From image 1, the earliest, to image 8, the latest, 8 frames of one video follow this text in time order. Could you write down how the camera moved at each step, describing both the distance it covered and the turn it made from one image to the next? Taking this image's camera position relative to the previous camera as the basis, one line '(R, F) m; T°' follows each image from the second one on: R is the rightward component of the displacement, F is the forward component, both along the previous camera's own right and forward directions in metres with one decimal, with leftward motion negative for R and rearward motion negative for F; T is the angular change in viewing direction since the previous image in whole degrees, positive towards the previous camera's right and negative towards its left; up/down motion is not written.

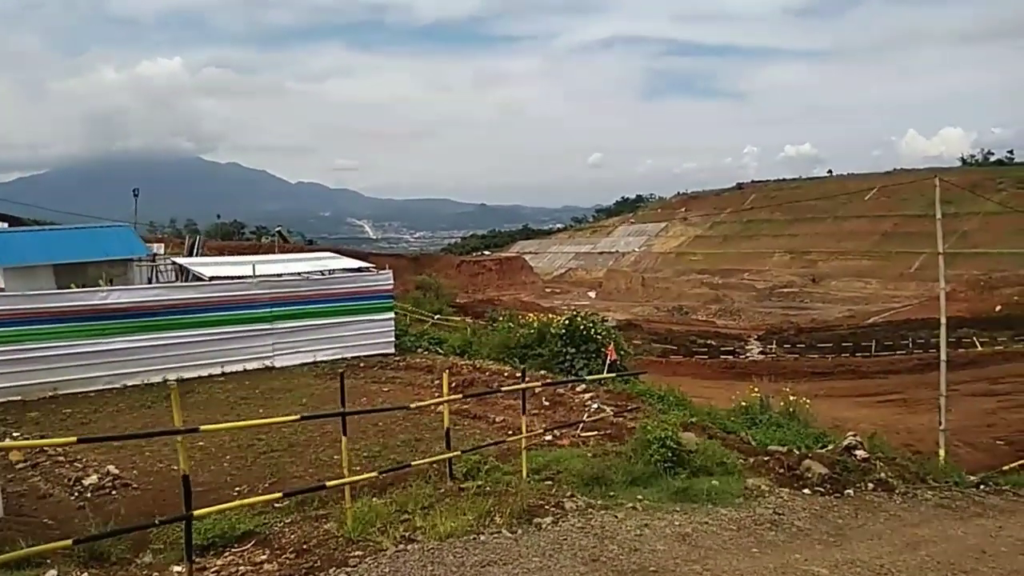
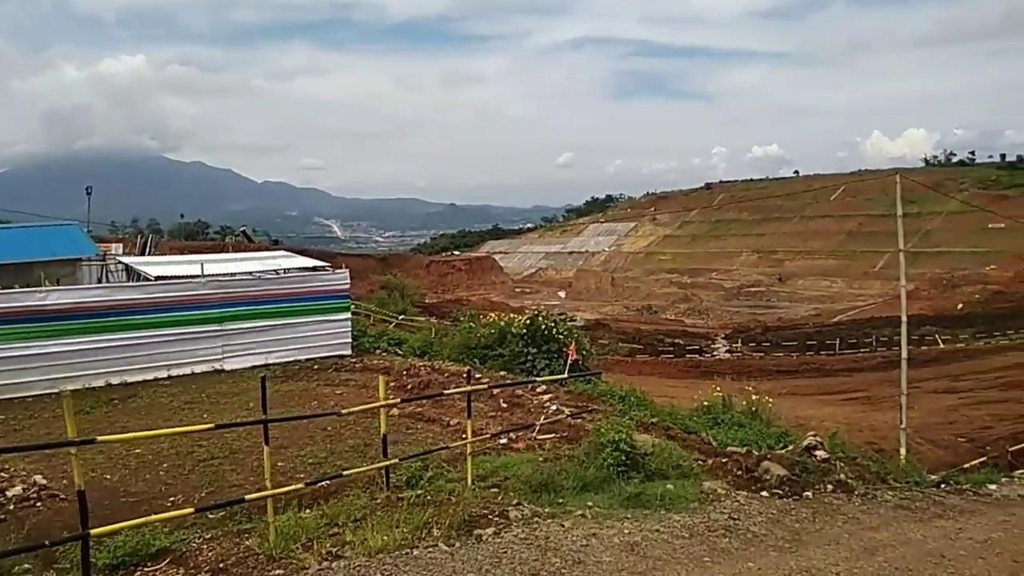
(+0.2, +0.3) m; +2°
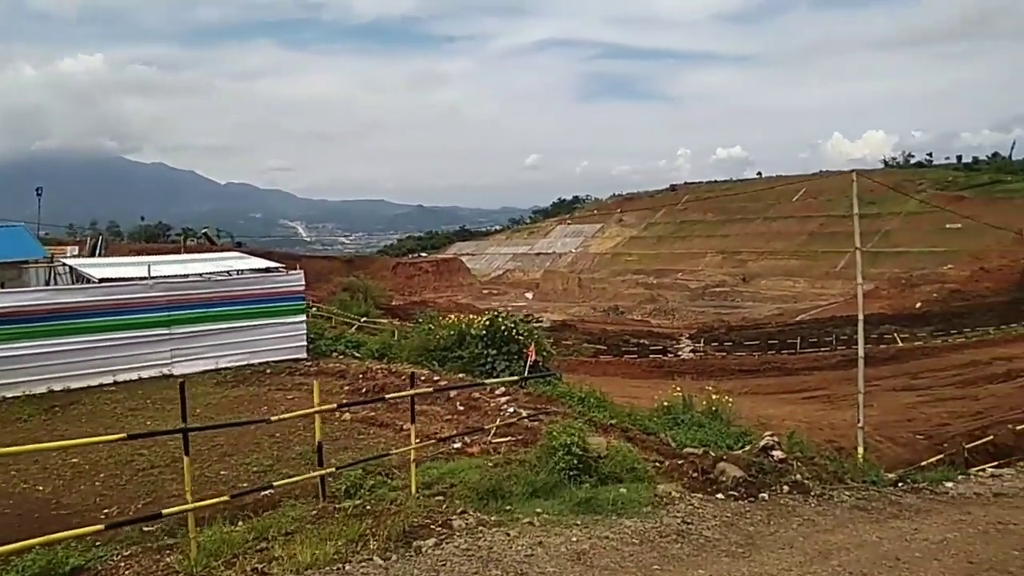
(+0.1, +0.2) m; +2°
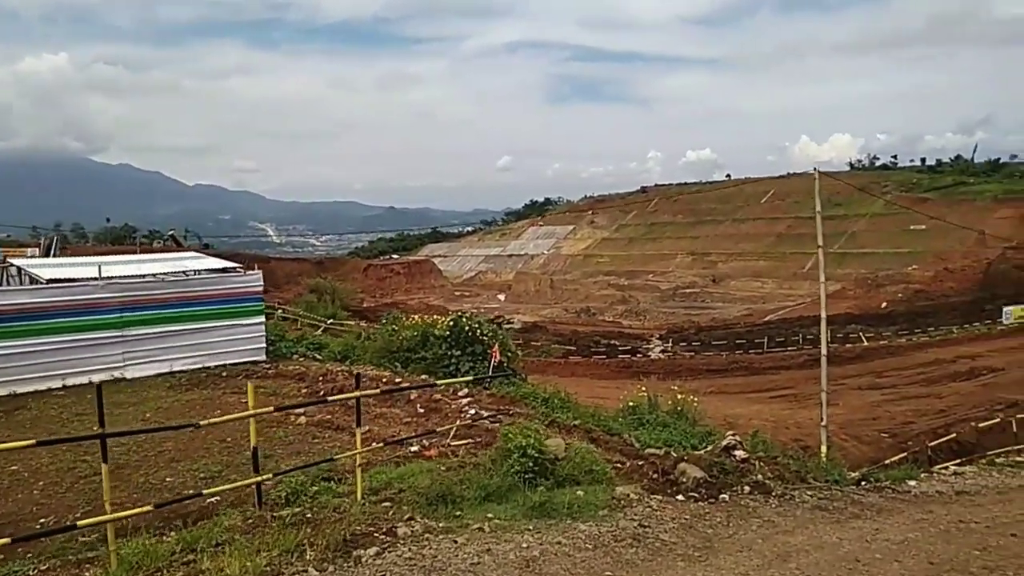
(+0.1, +0.2) m; +2°
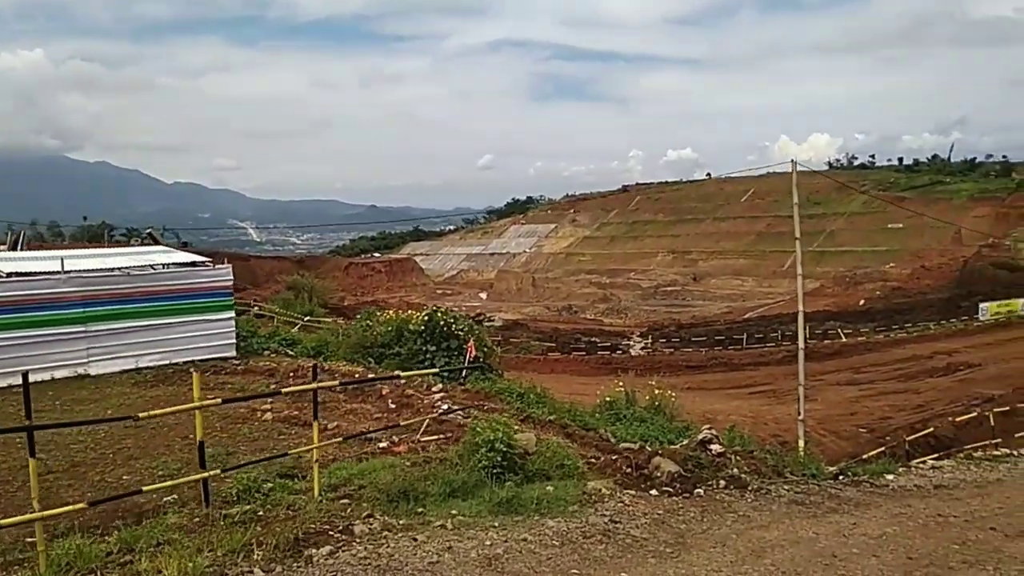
(+0.1, +0.2) m; +1°
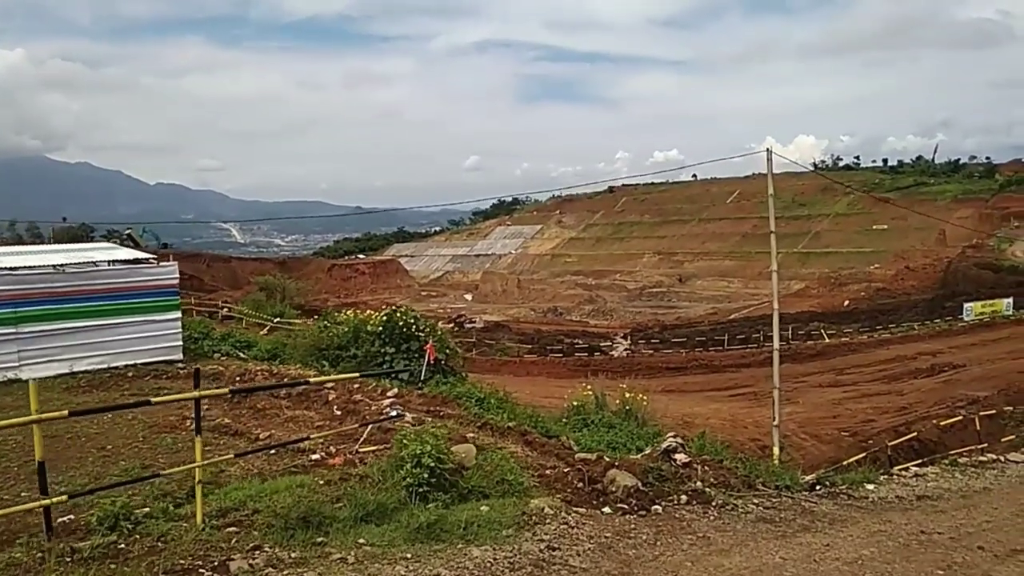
(+0.3, +0.7) m; +1°
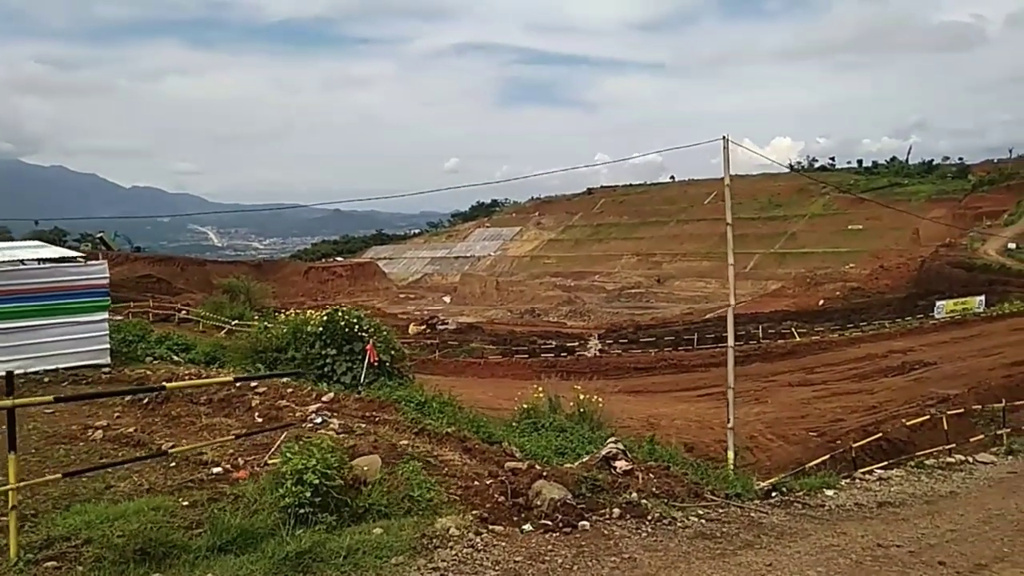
(+0.4, +0.6) m; +1°
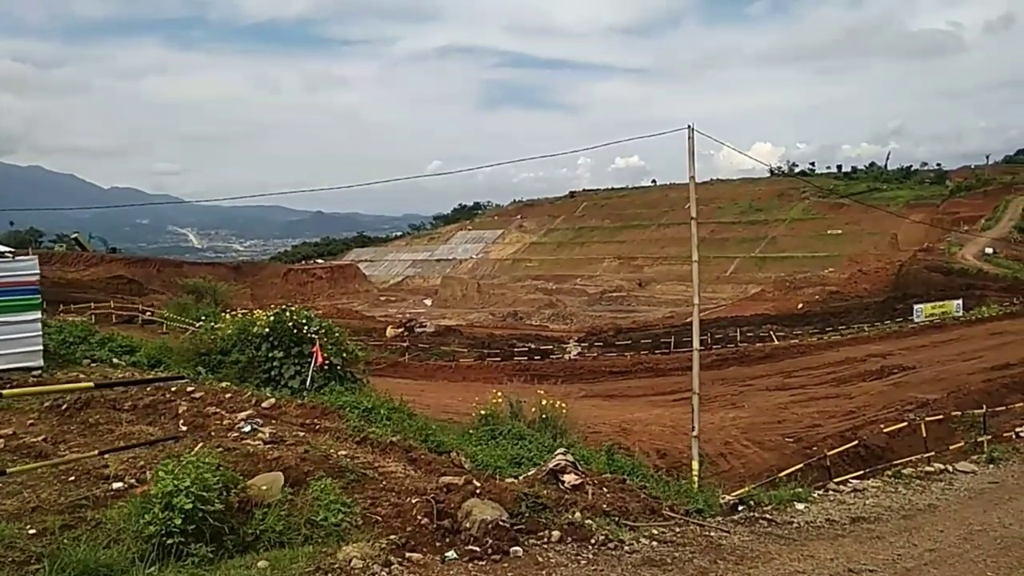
(+0.3, +0.7) m; +1°
